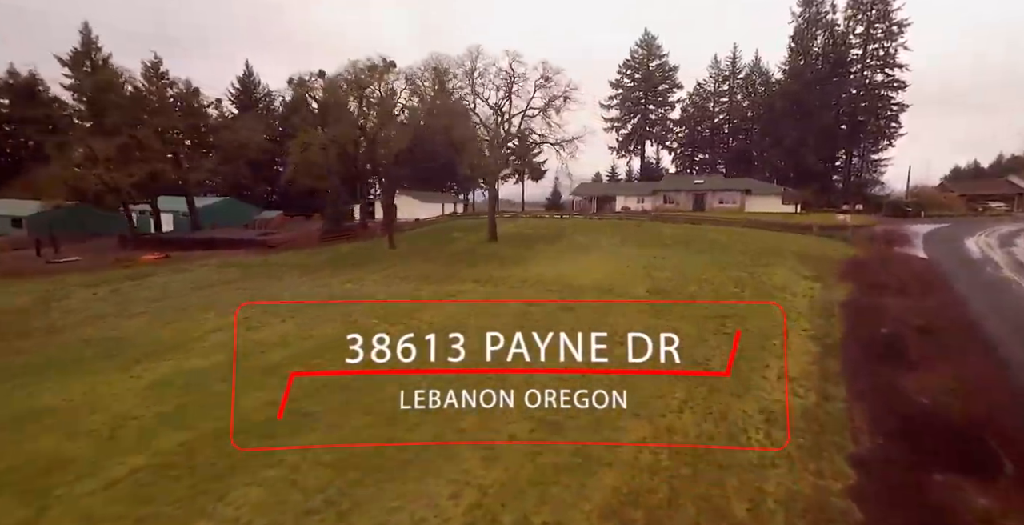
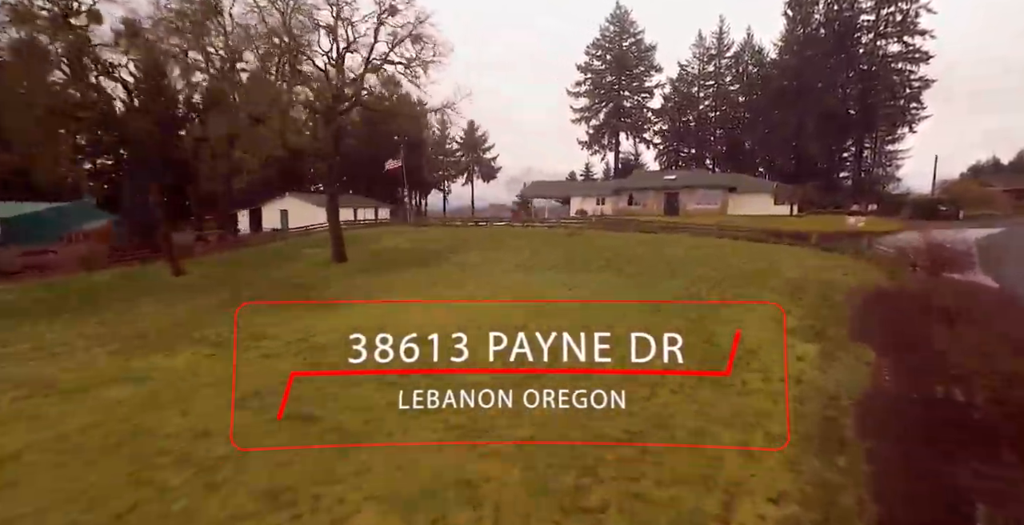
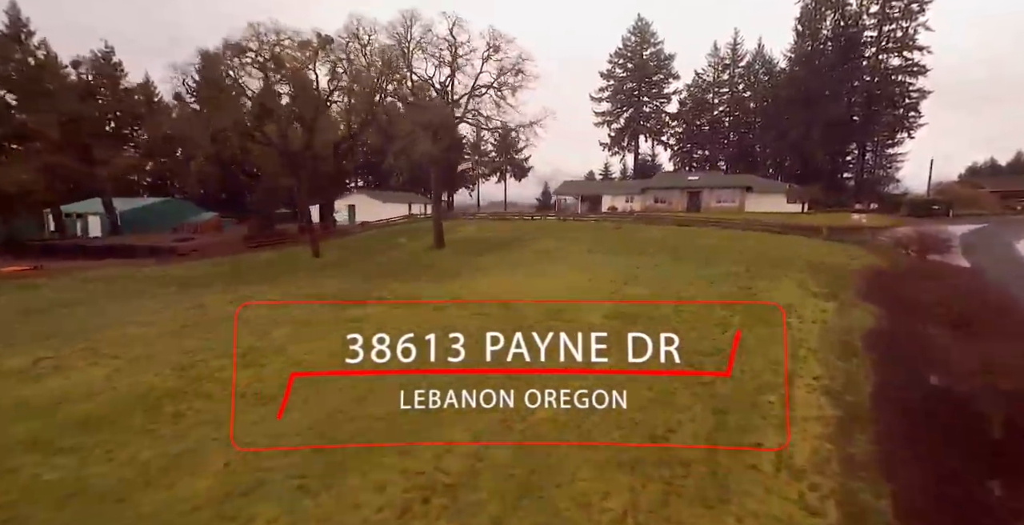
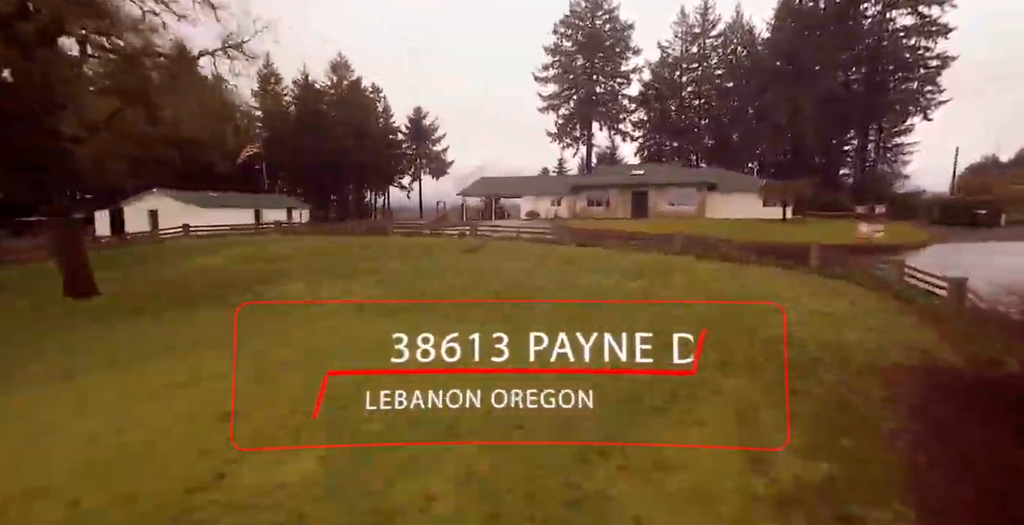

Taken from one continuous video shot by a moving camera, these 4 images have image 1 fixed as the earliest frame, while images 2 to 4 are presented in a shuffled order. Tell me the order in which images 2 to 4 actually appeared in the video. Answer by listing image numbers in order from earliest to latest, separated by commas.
3, 2, 4
